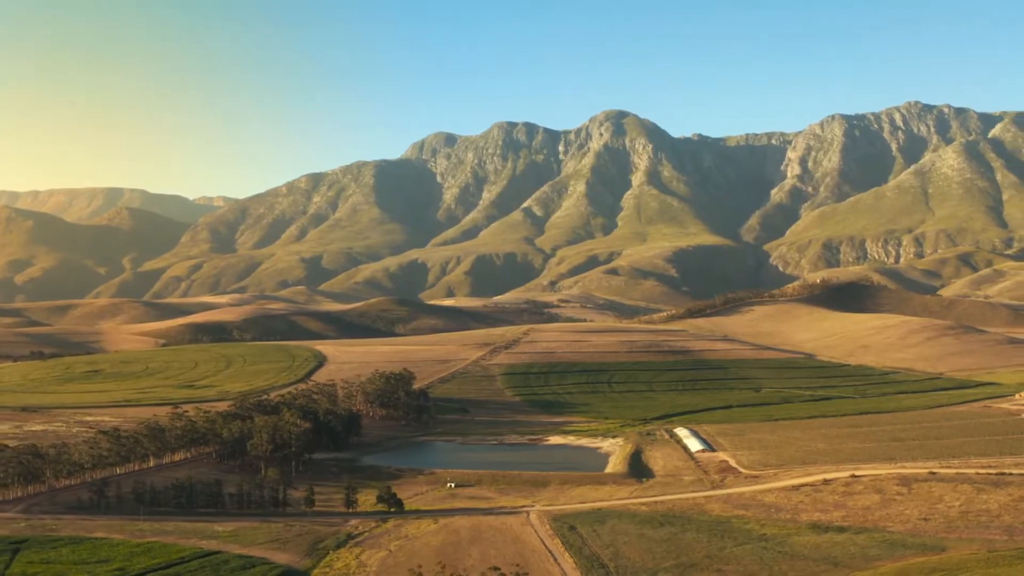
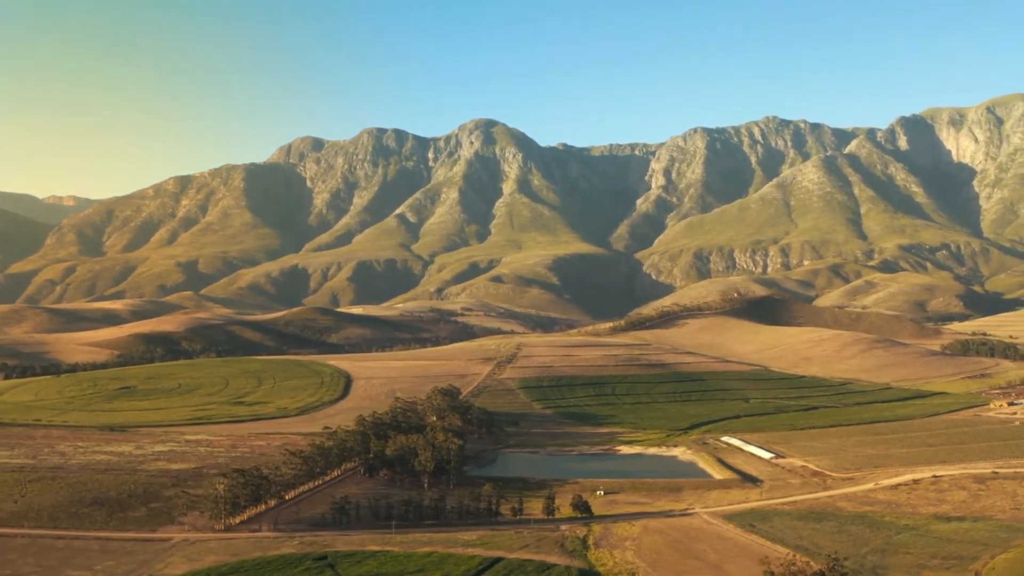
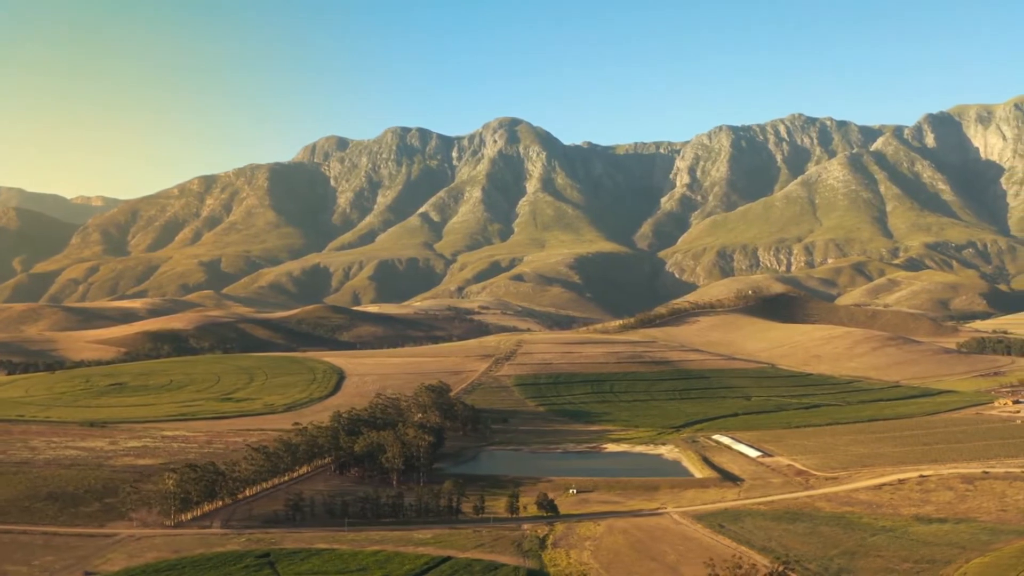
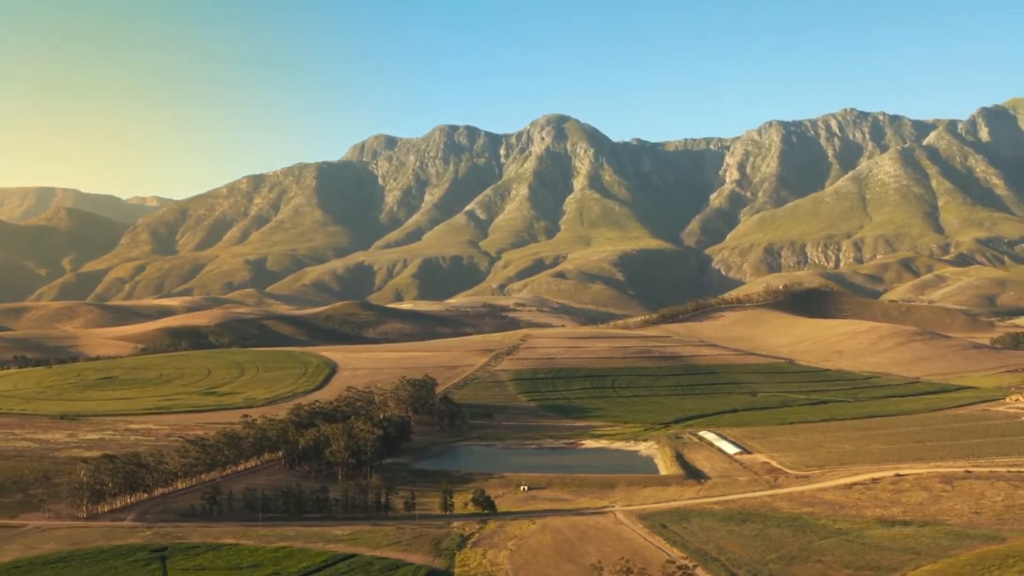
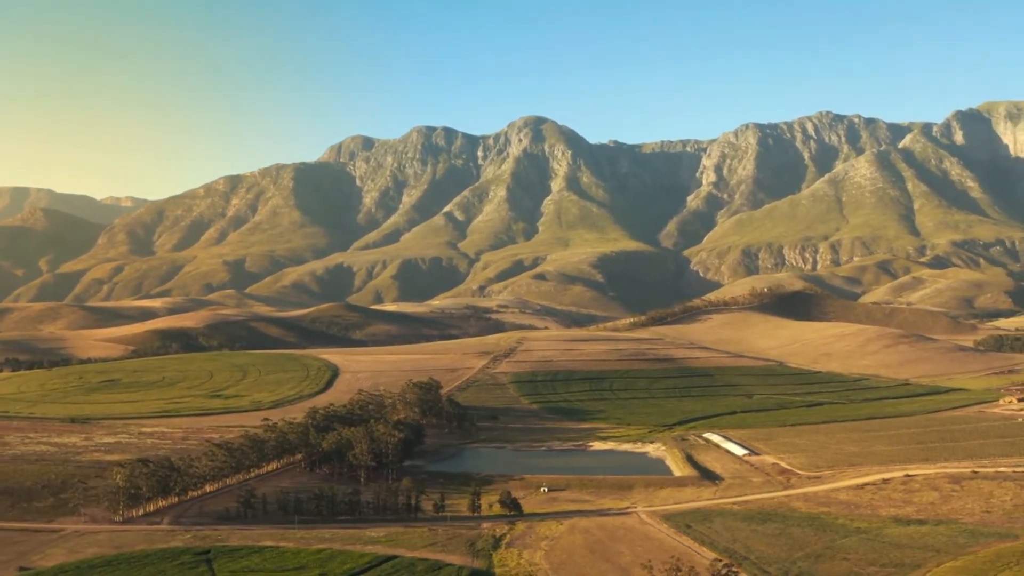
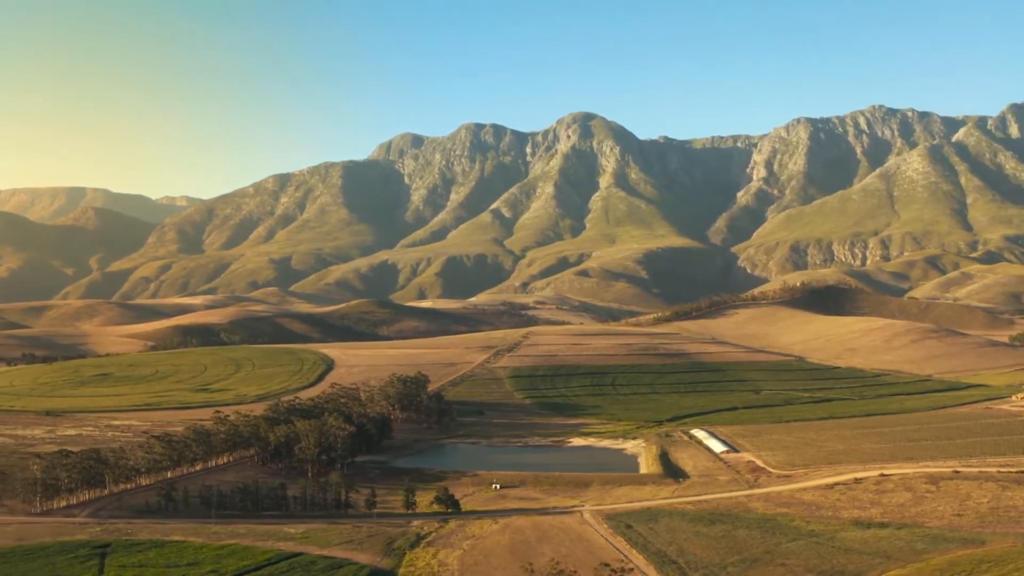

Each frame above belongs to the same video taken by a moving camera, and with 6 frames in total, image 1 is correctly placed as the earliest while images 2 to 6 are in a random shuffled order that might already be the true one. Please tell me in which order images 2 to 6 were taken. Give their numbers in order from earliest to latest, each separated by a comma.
6, 4, 5, 3, 2
